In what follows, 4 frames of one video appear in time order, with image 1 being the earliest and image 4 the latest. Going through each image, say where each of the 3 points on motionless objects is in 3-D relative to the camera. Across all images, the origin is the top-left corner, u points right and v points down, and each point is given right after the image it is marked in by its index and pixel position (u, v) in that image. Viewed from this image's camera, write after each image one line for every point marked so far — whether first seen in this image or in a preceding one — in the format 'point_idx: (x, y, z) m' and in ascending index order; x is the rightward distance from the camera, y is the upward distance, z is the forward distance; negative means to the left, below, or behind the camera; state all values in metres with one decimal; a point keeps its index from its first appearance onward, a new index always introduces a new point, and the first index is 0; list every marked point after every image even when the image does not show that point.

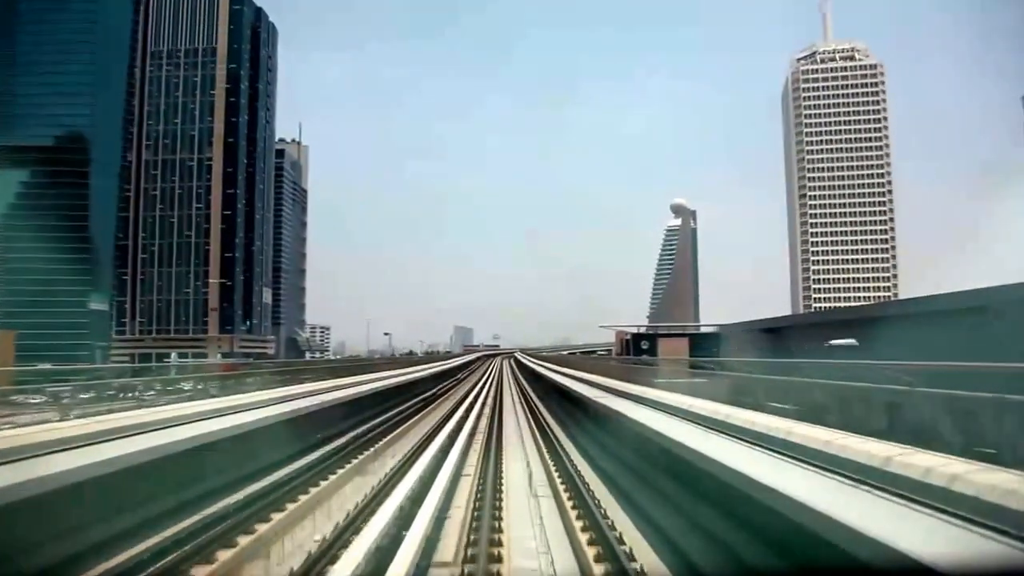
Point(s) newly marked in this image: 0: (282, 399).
0: (-5.2, -2.3, +16.2) m
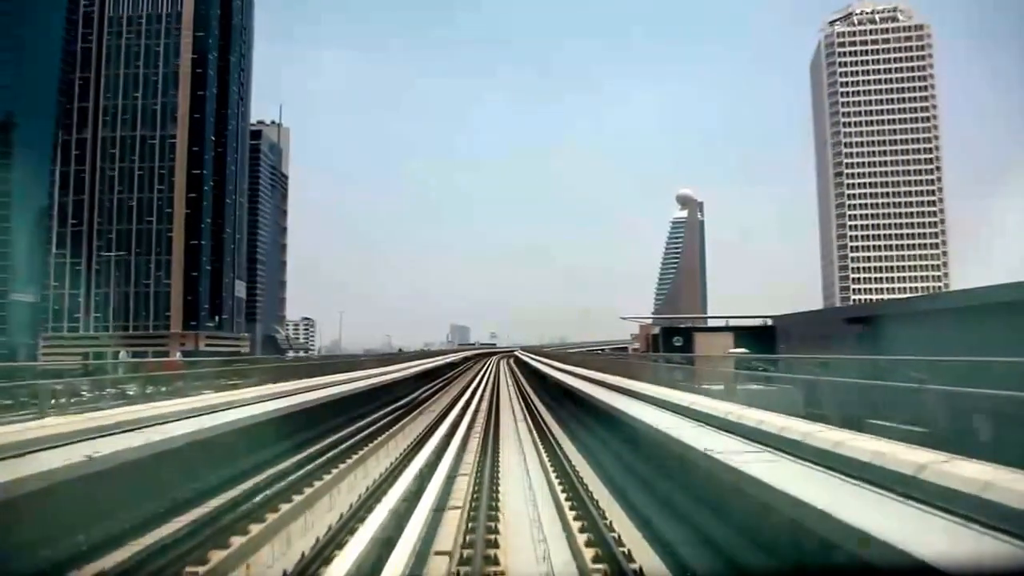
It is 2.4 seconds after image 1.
0: (-5.2, -2.3, +15.4) m
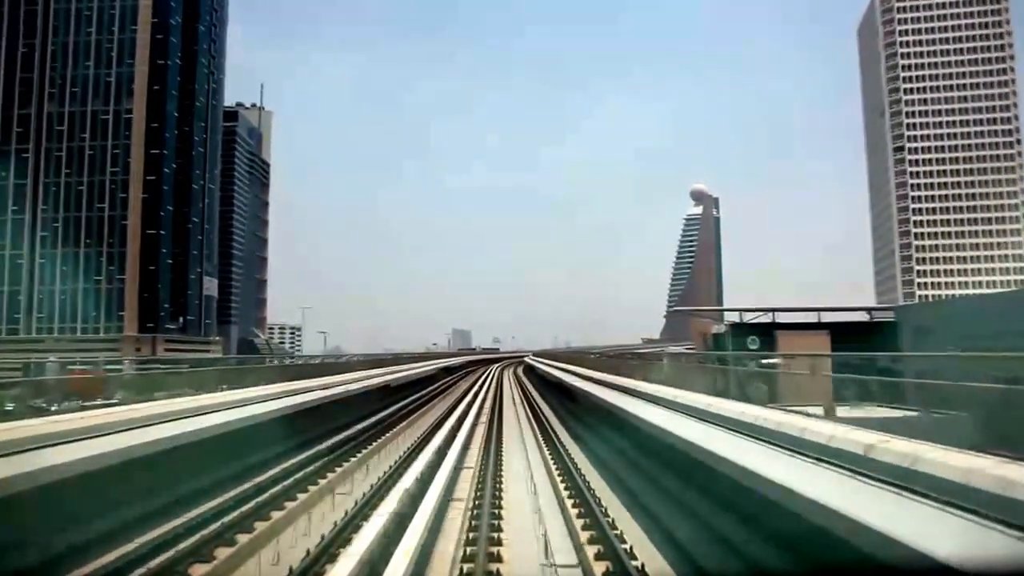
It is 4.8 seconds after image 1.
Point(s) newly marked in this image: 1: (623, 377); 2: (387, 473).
0: (-5.1, -2.3, +14.5) m
1: (+3.0, -2.5, +18.8) m
2: (-2.3, -3.4, +12.5) m
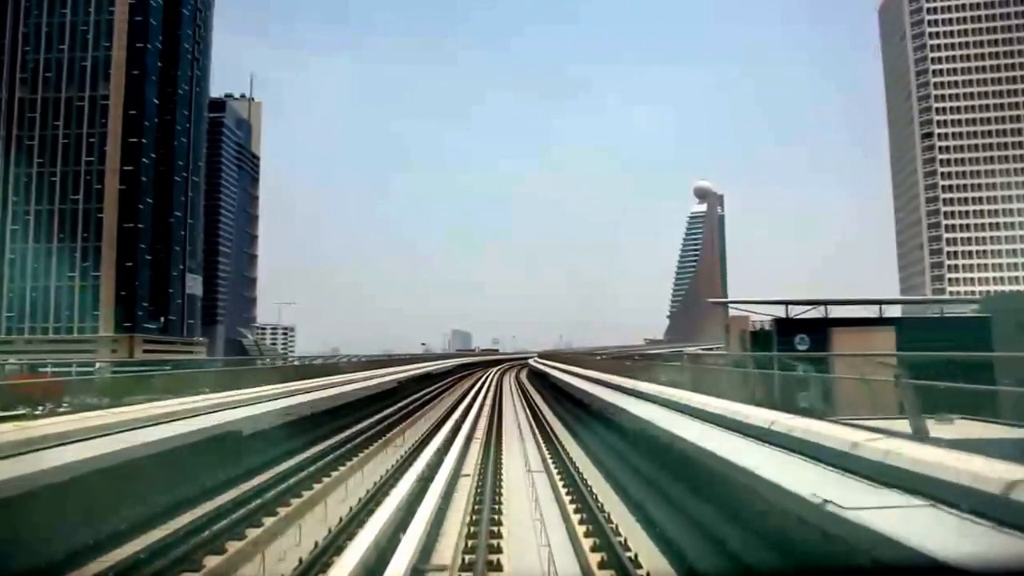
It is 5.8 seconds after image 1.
0: (-5.2, -2.3, +14.1) m
1: (+3.0, -2.5, +18.4) m
2: (-2.3, -3.4, +12.1) m
